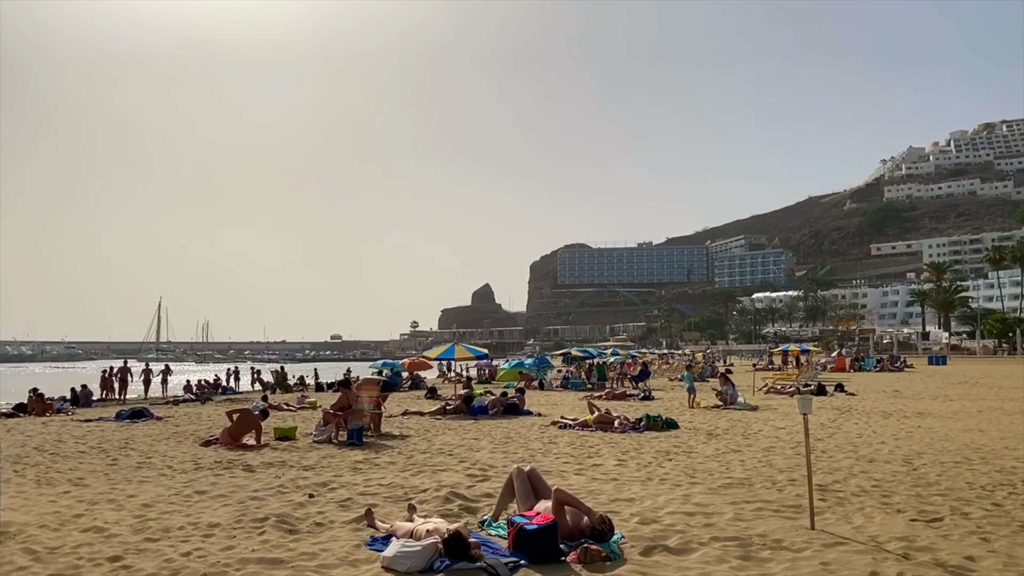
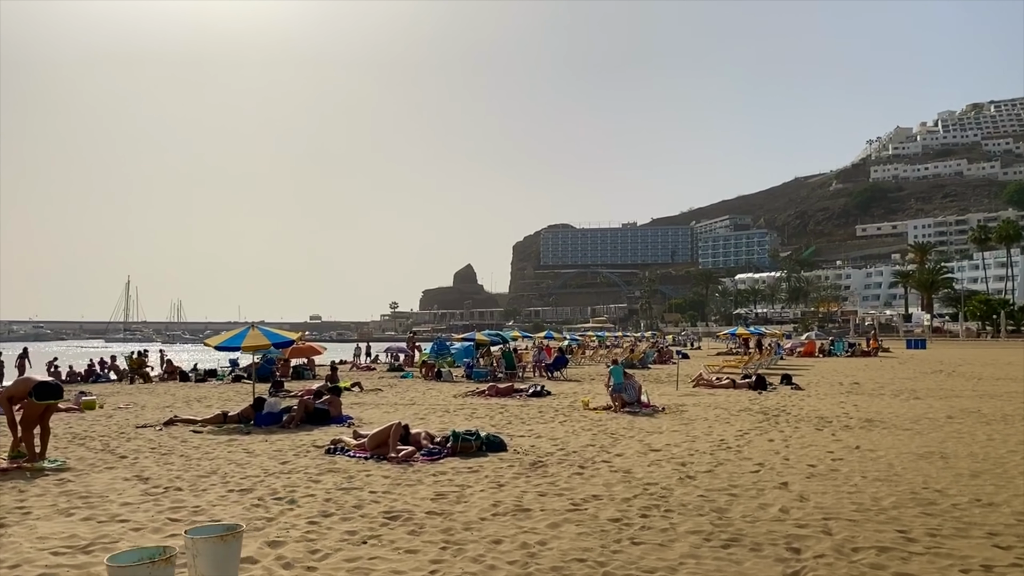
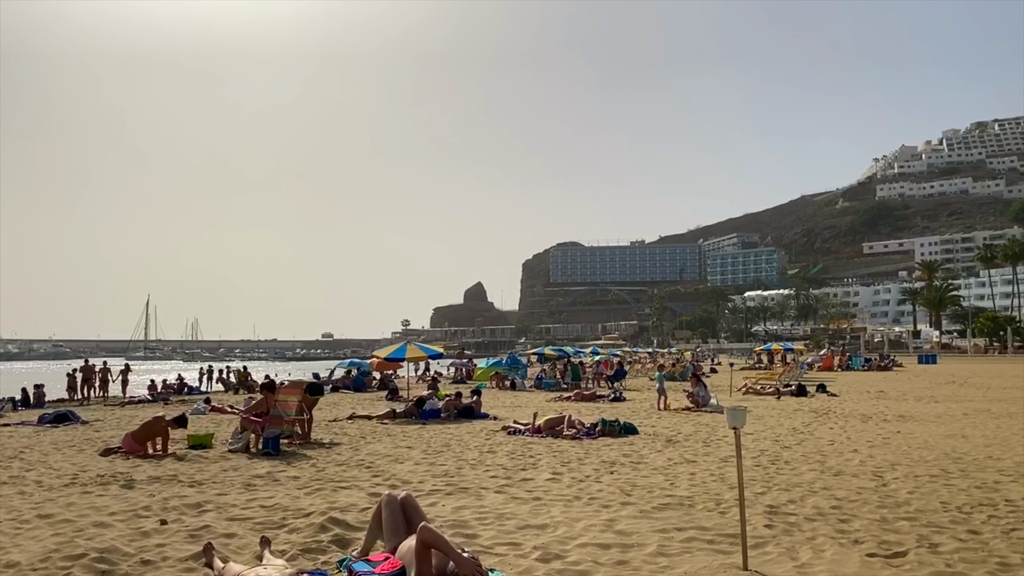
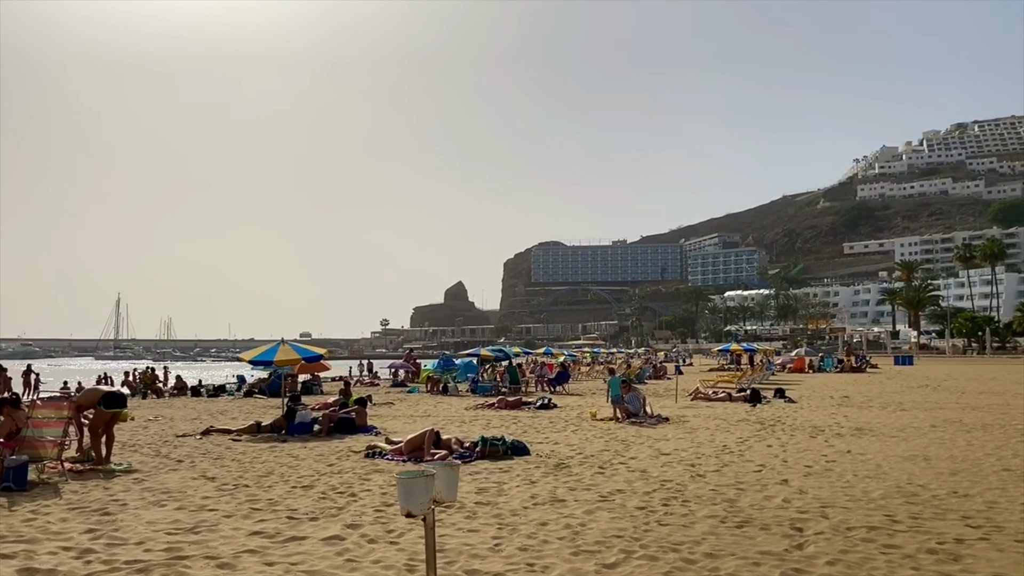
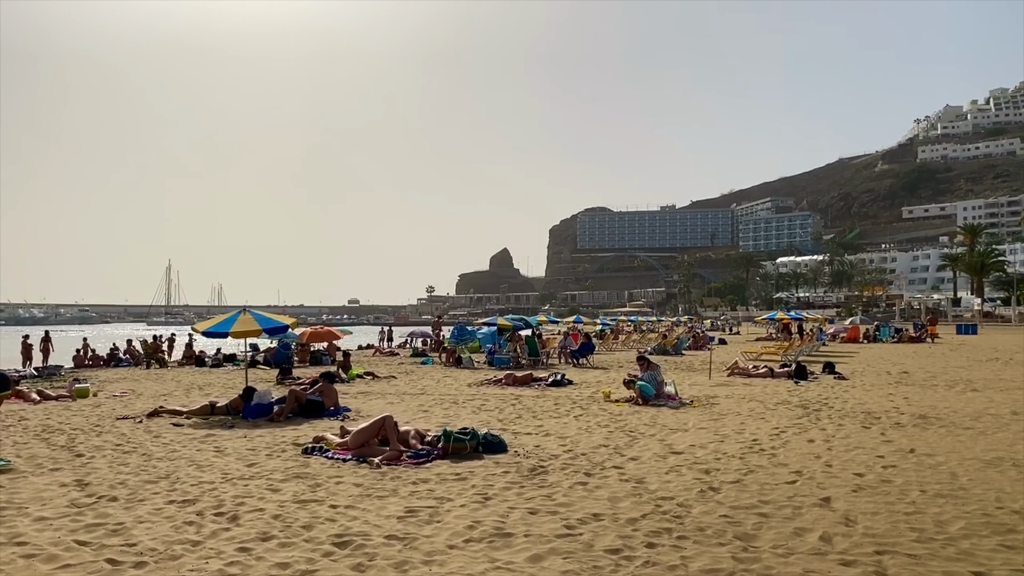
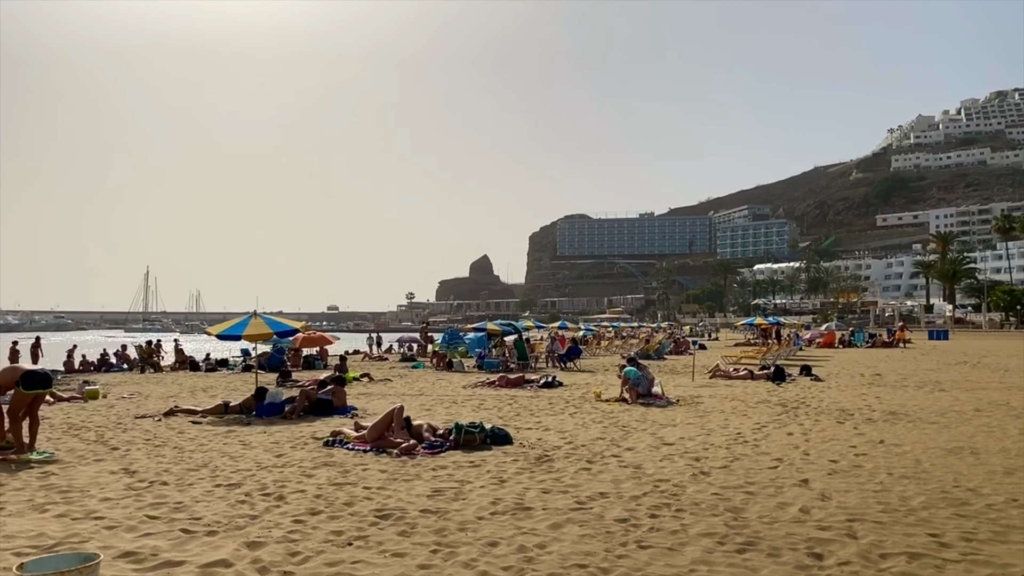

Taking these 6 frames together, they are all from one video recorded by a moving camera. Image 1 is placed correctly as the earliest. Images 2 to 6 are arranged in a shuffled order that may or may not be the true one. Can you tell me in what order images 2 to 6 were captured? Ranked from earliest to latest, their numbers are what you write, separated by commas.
3, 4, 2, 6, 5
